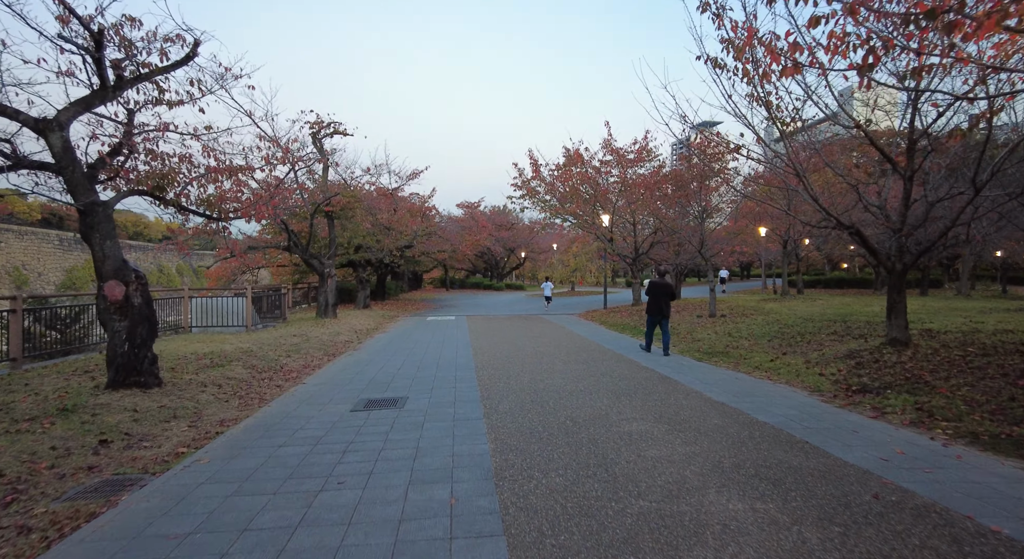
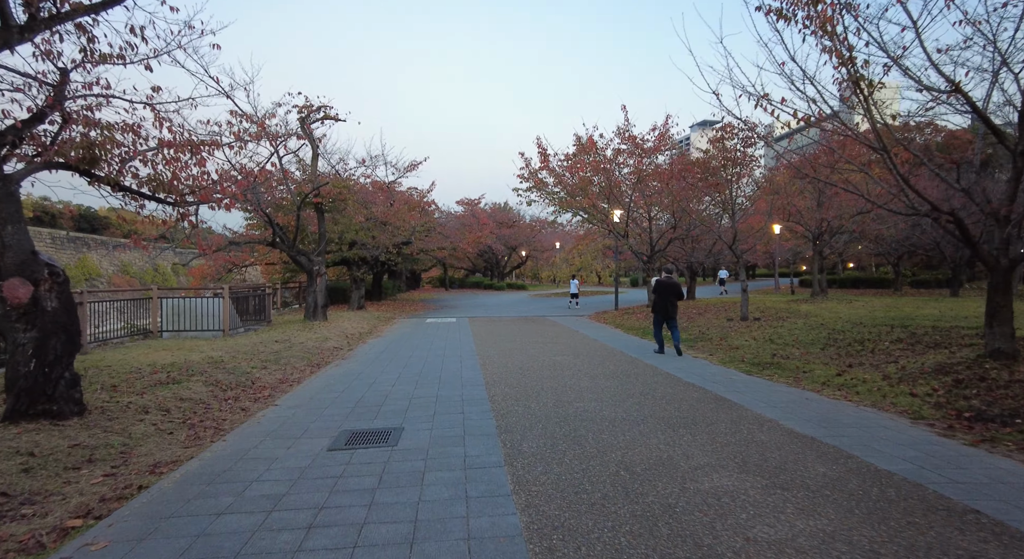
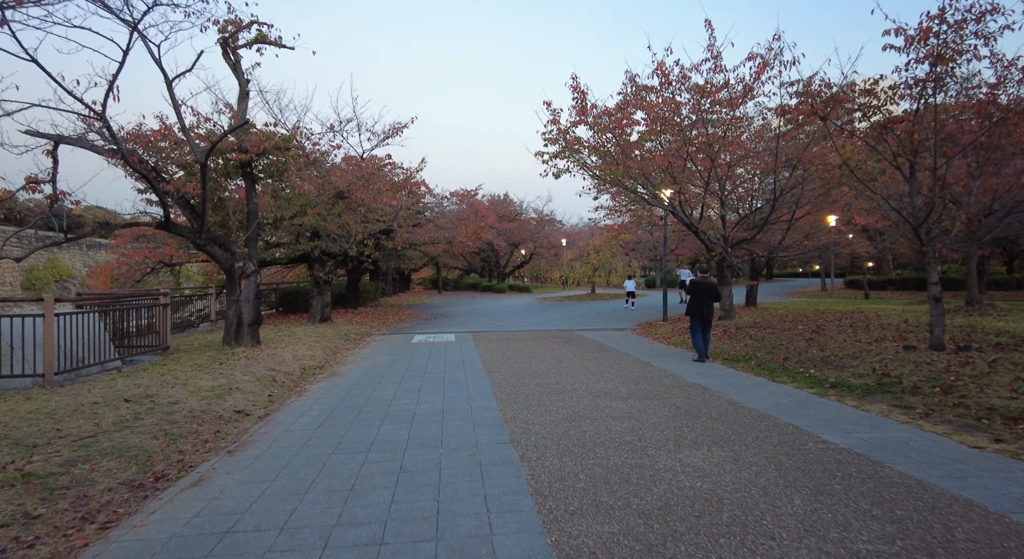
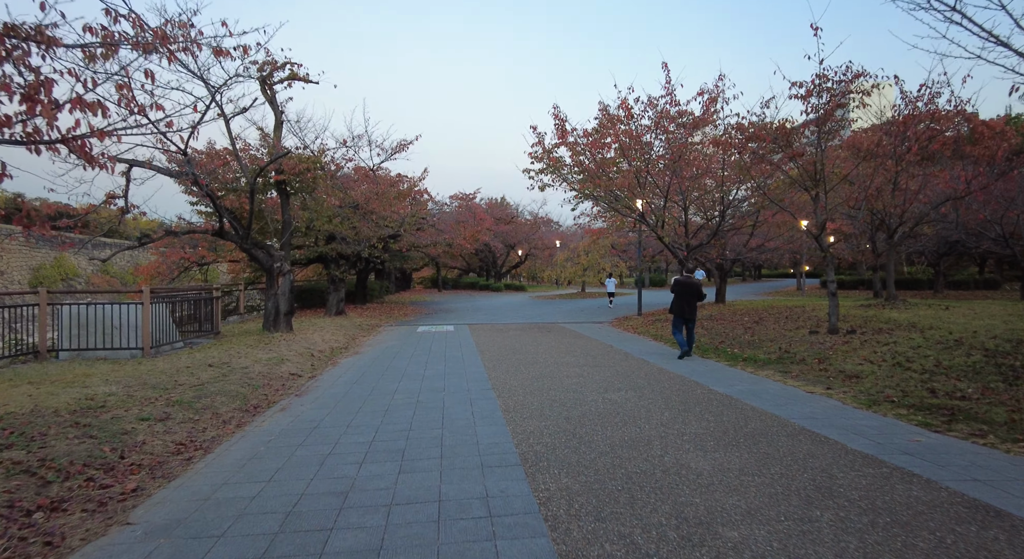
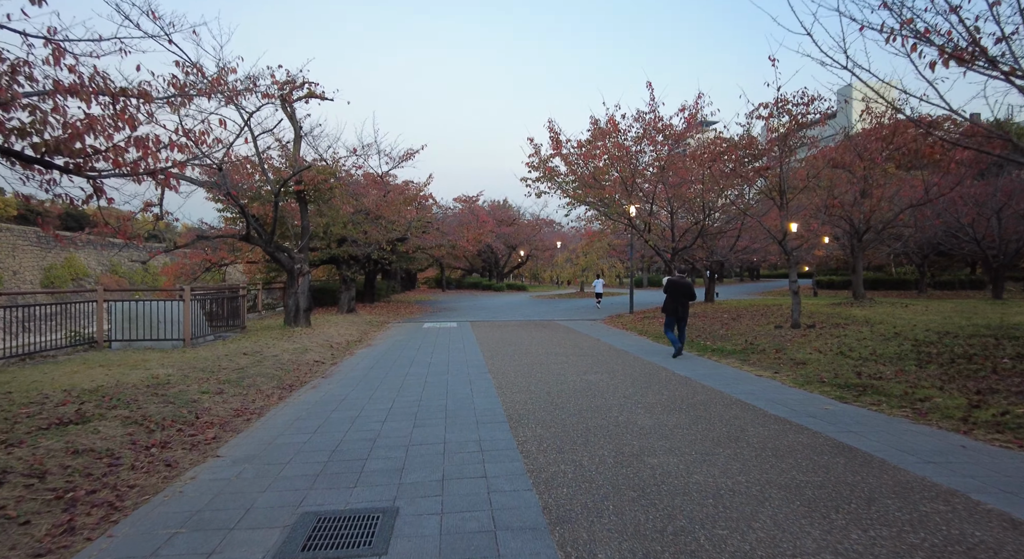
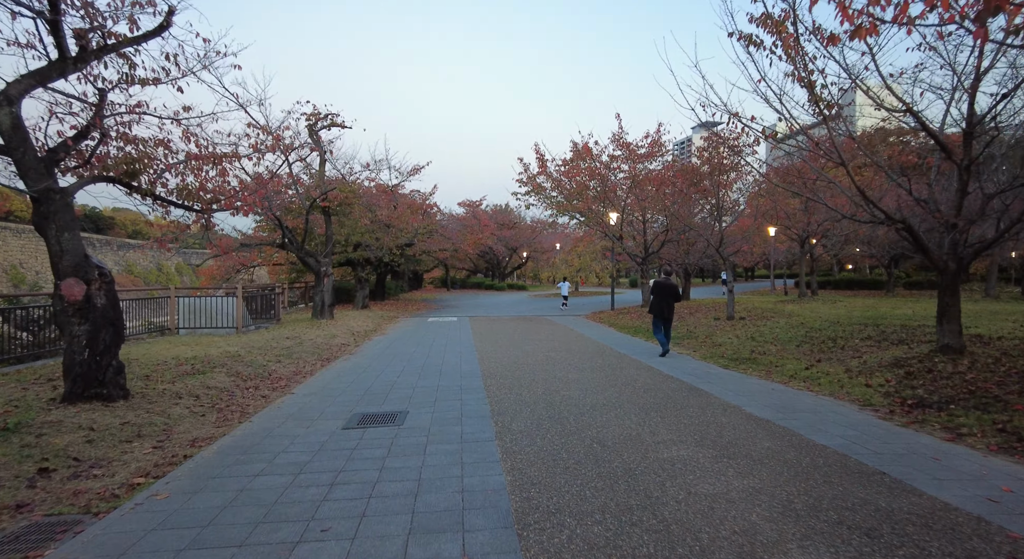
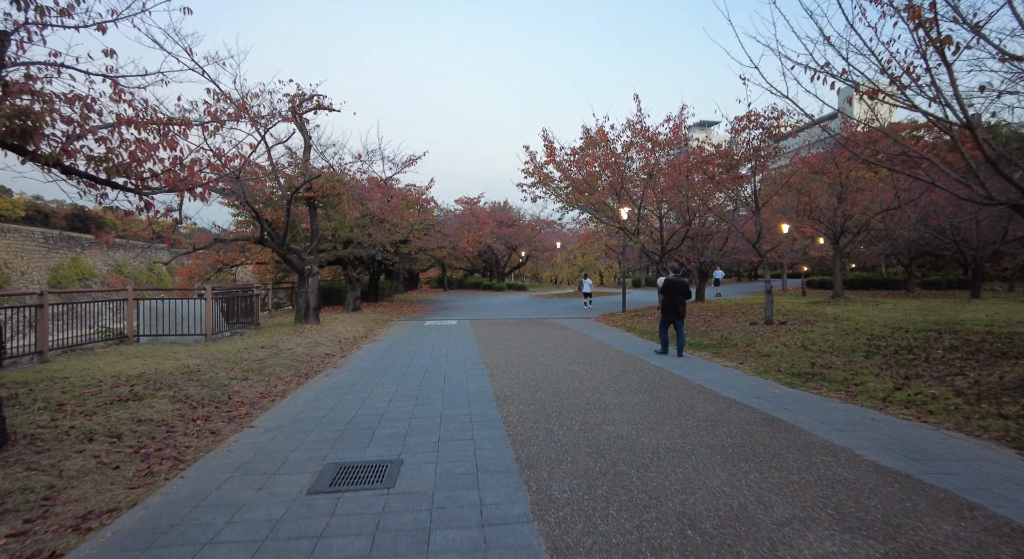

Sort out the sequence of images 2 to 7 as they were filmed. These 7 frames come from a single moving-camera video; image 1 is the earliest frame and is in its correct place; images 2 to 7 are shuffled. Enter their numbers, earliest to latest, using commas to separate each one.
6, 2, 7, 5, 4, 3
